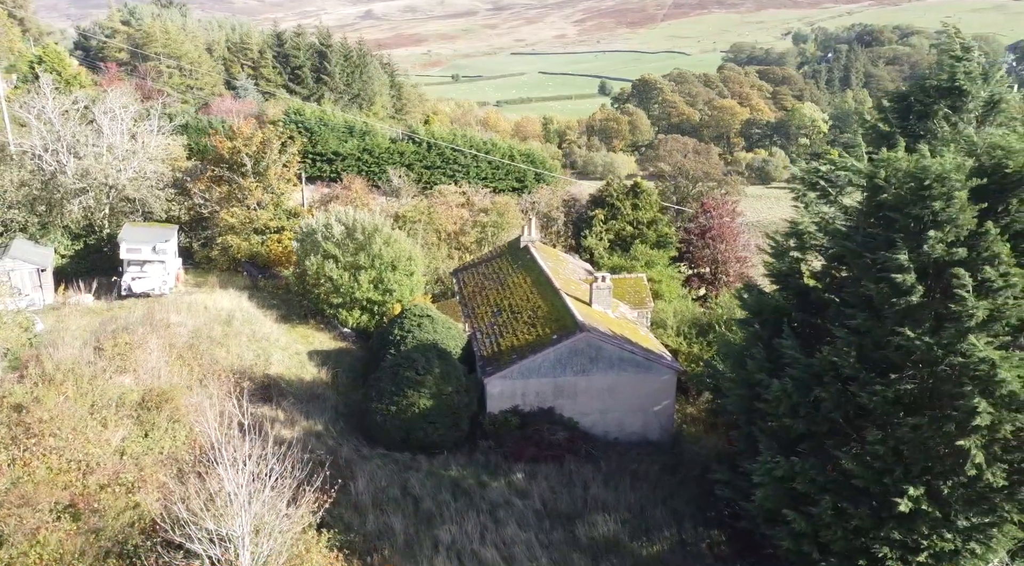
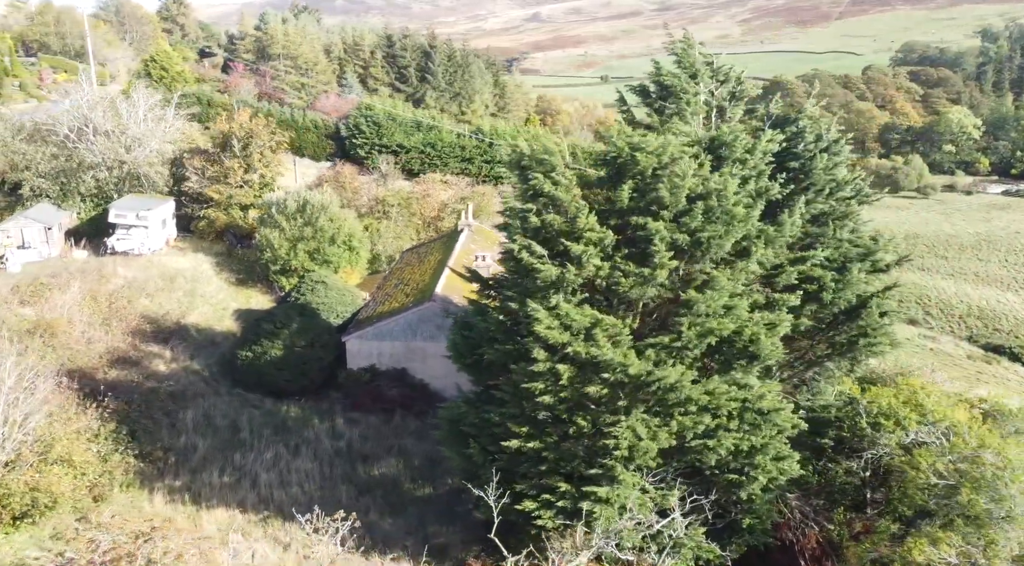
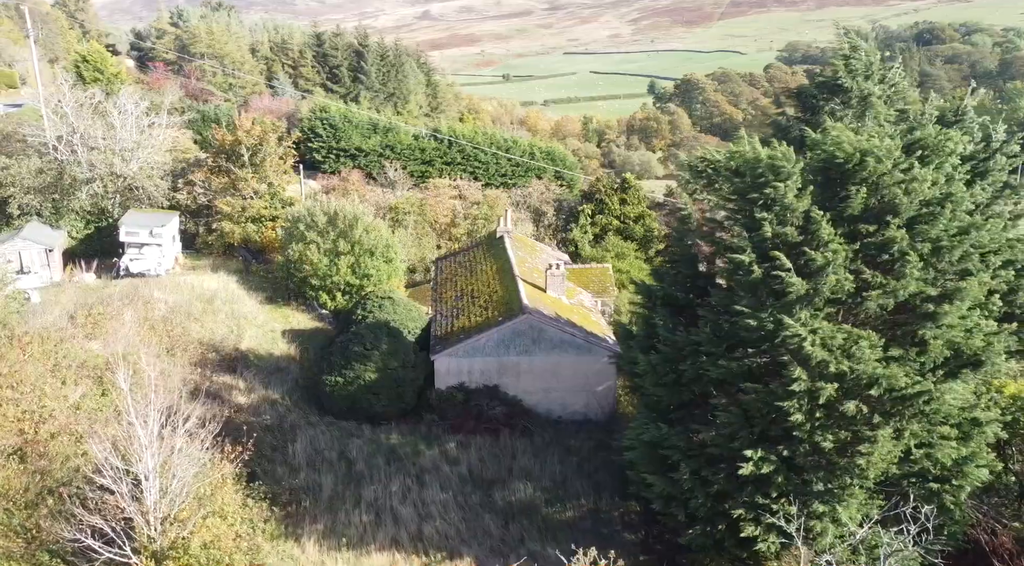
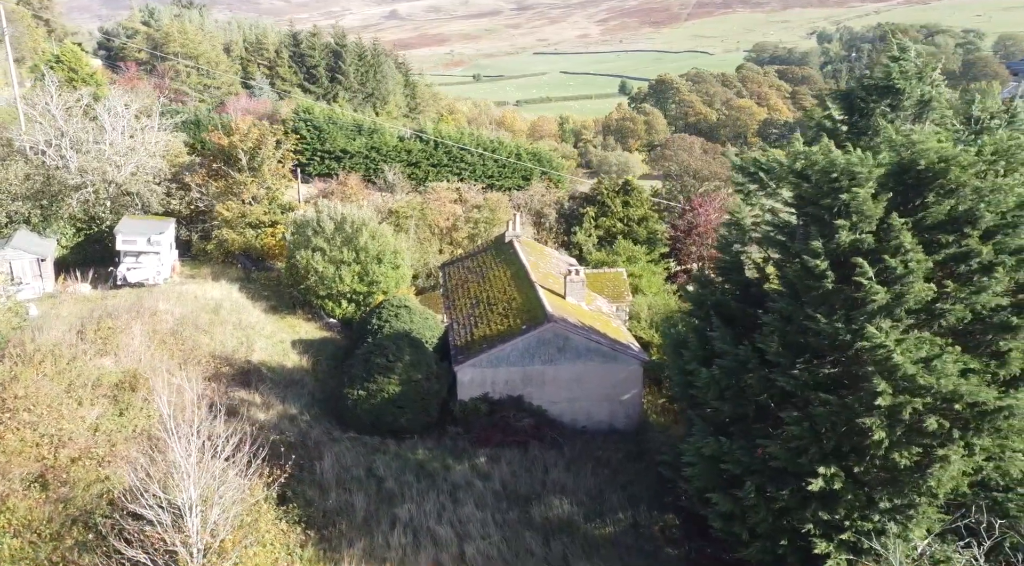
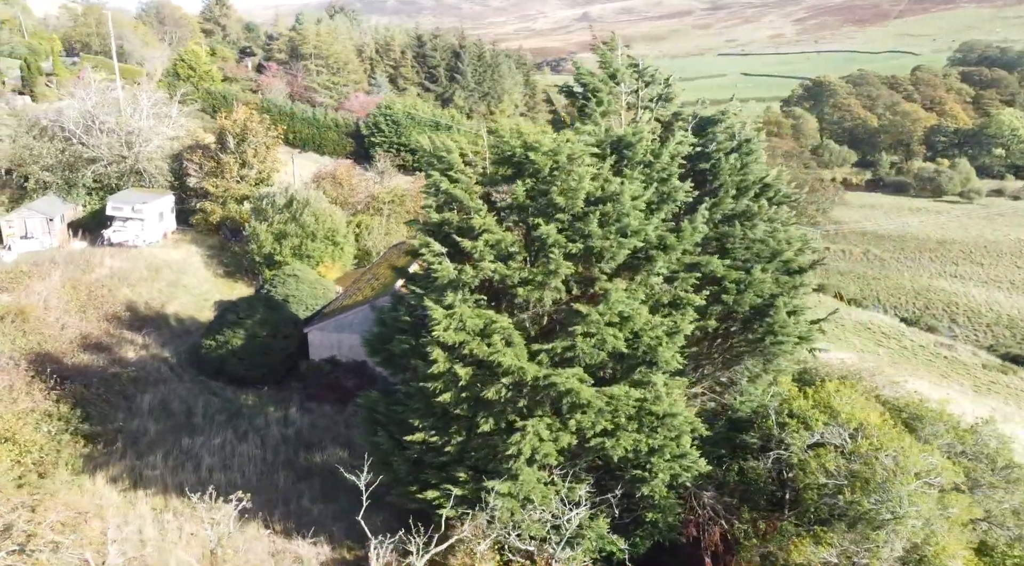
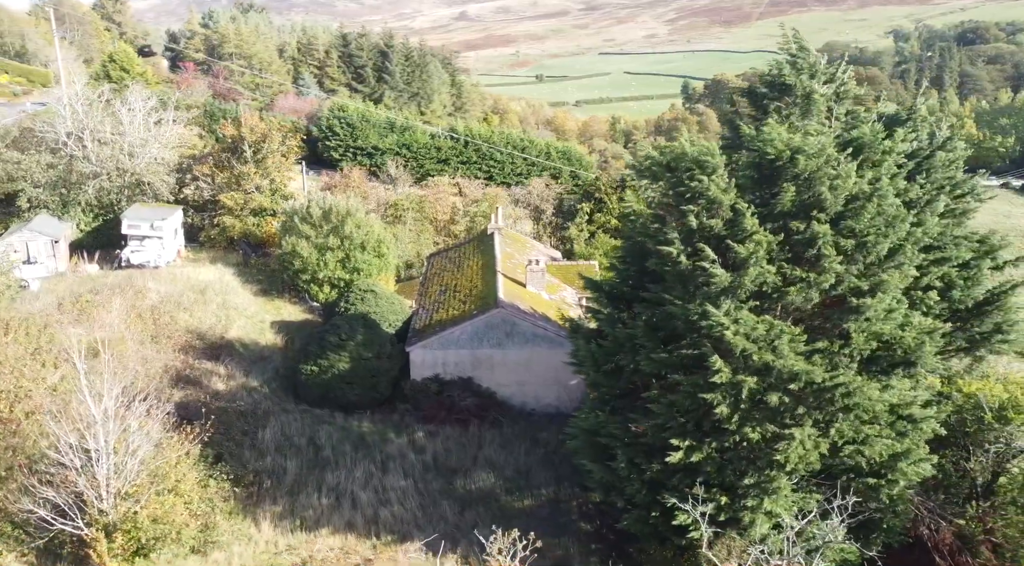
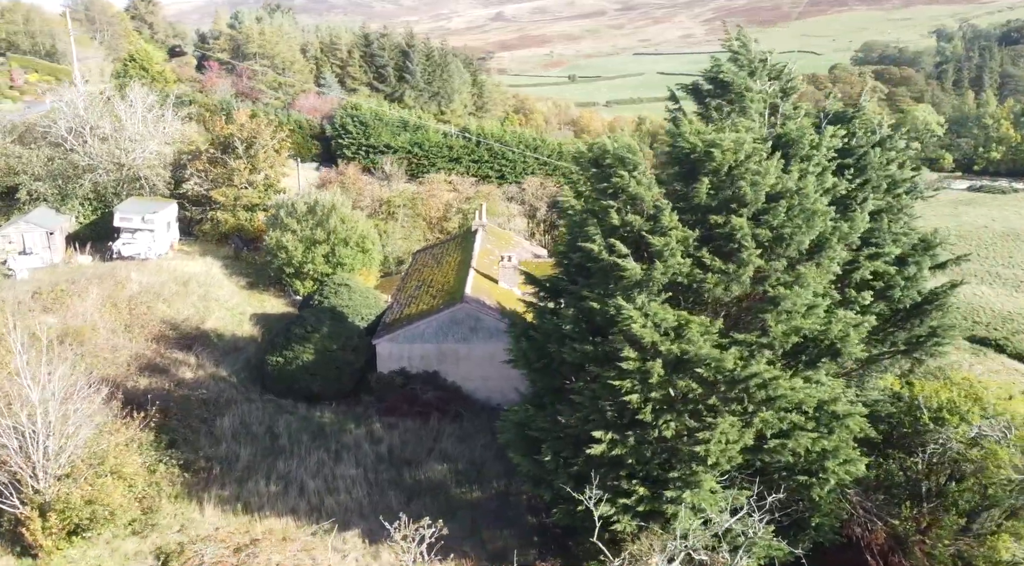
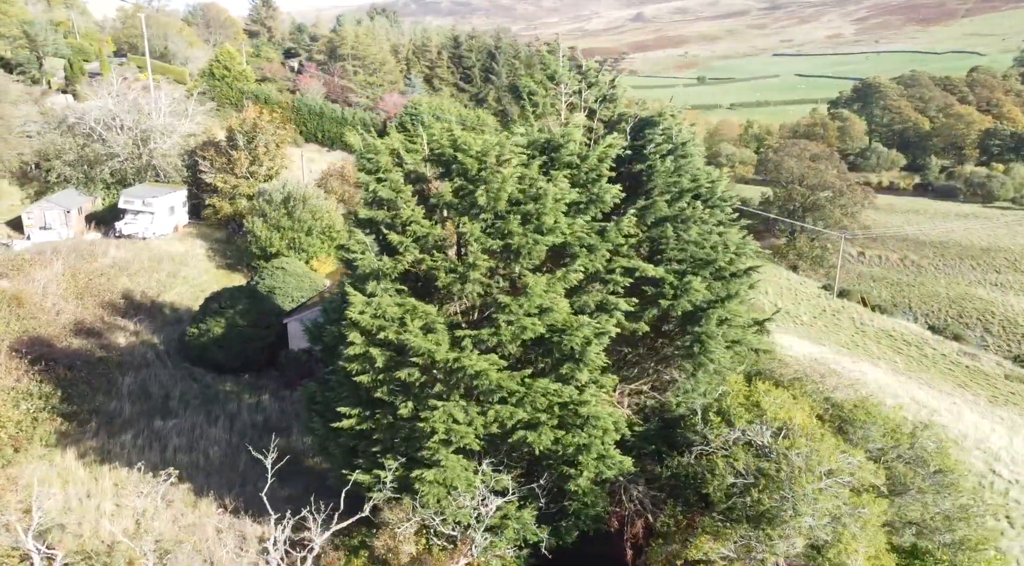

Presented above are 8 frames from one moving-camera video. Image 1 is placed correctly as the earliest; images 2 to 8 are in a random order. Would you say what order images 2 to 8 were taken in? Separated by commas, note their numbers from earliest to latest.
4, 3, 6, 7, 2, 5, 8
